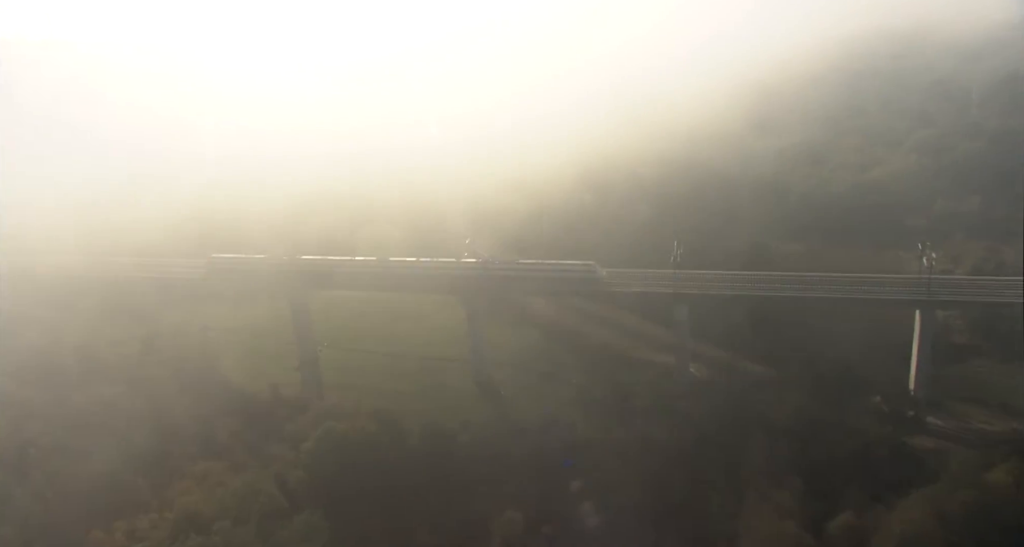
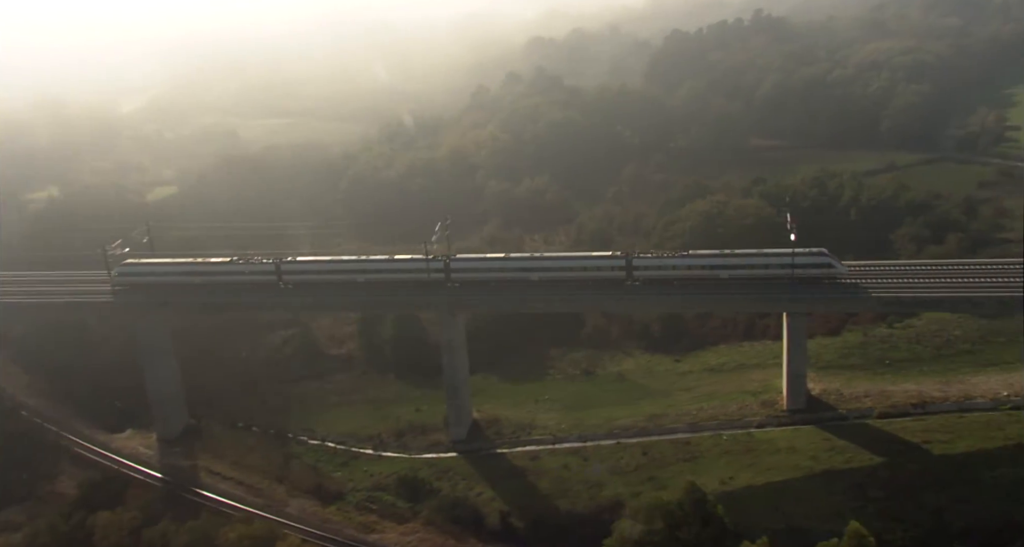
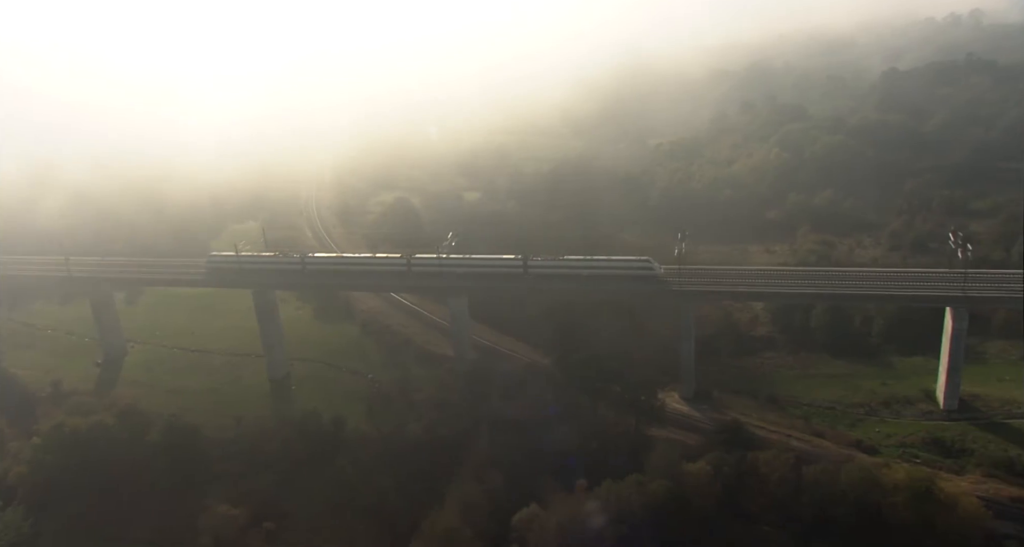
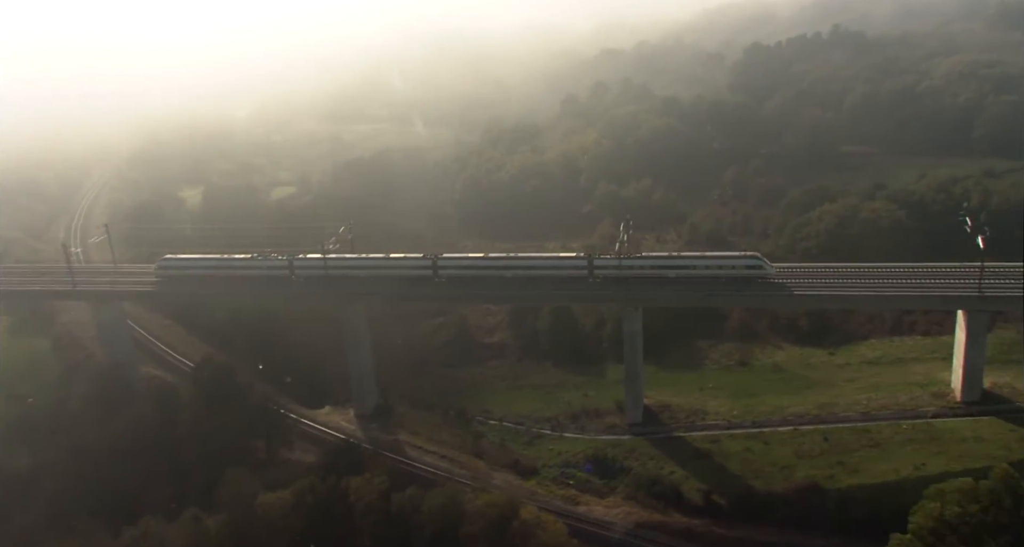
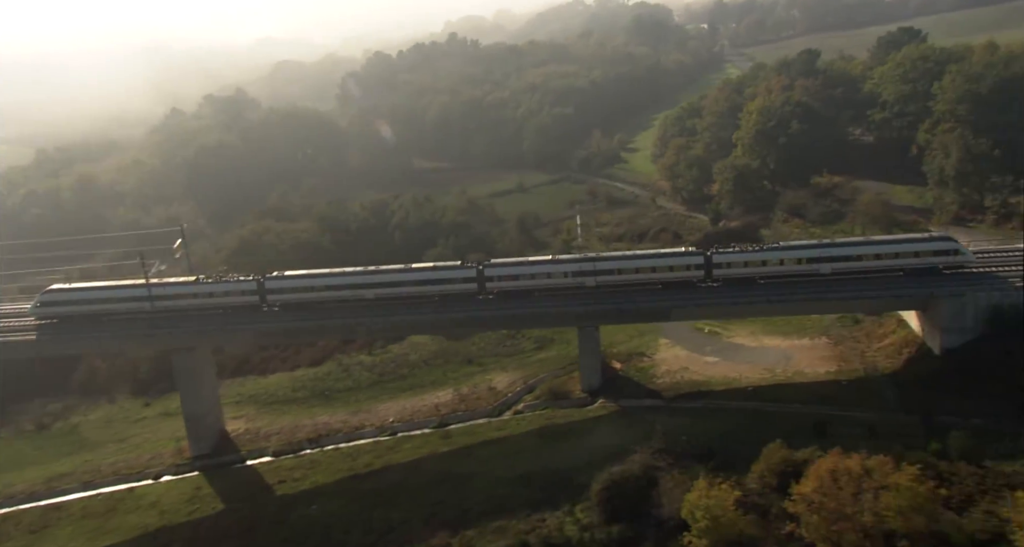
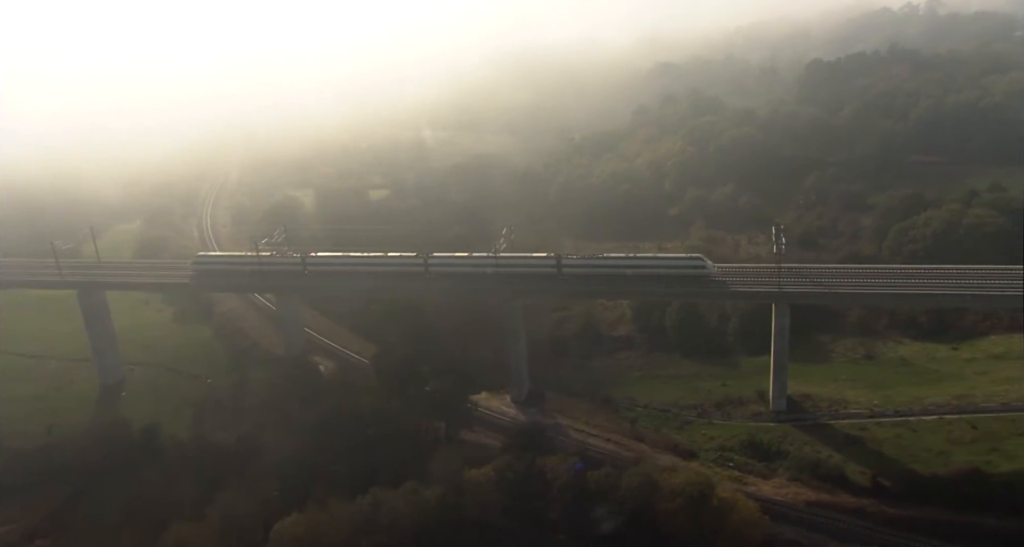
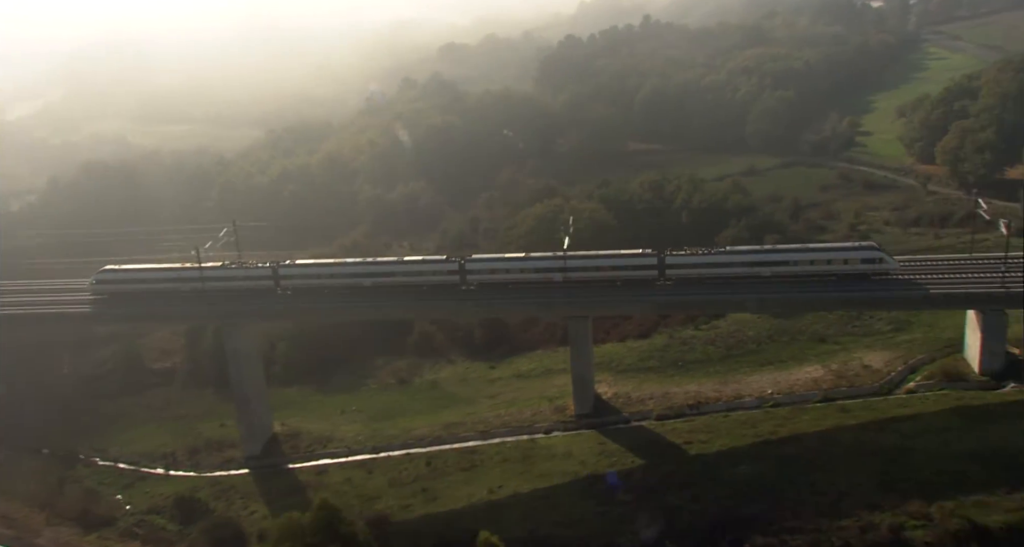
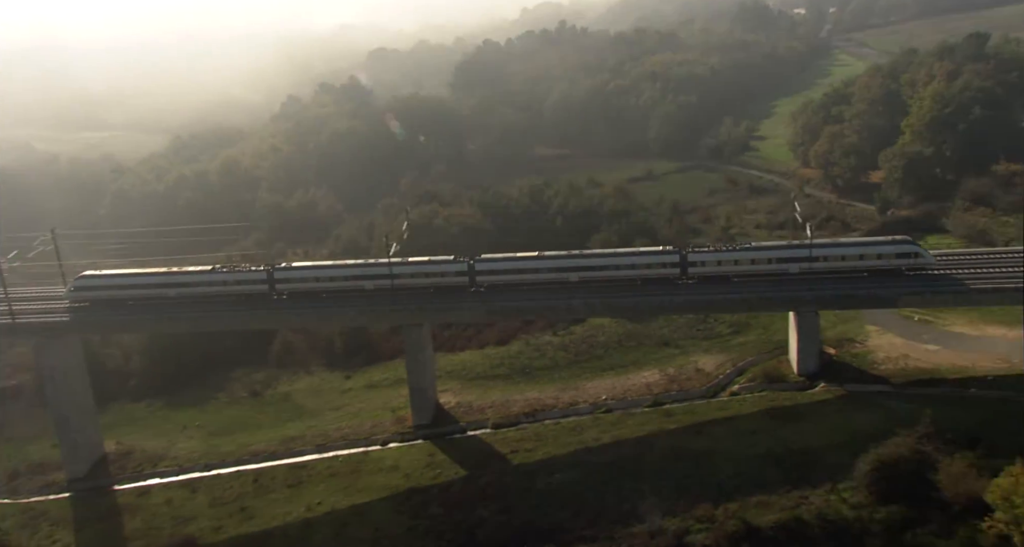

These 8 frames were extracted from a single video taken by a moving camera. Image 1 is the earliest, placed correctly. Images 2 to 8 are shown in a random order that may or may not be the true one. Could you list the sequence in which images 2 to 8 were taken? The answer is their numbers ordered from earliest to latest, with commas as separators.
3, 6, 4, 2, 7, 8, 5
